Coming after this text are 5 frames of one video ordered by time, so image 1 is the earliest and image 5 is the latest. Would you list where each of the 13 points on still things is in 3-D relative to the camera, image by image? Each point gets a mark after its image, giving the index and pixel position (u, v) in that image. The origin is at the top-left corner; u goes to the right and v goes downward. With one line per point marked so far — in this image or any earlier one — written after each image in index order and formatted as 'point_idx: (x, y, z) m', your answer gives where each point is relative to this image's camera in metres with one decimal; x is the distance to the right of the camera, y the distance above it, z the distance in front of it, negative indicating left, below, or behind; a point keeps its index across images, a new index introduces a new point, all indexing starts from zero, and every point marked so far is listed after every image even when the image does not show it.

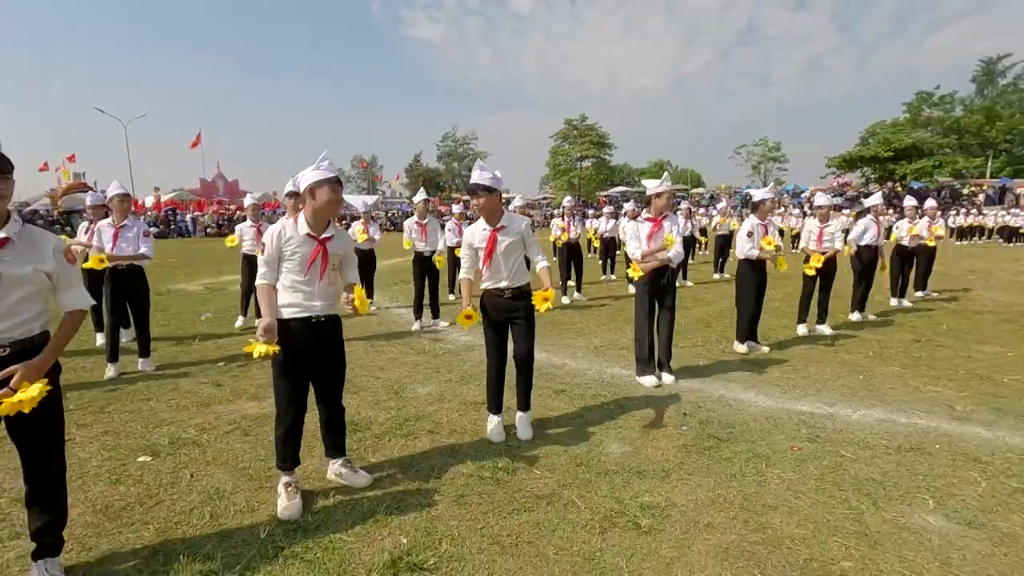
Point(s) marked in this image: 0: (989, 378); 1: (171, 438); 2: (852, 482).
0: (+5.5, -1.0, +6.1) m
1: (-3.0, -1.3, +4.7) m
2: (+2.4, -1.4, +3.8) m
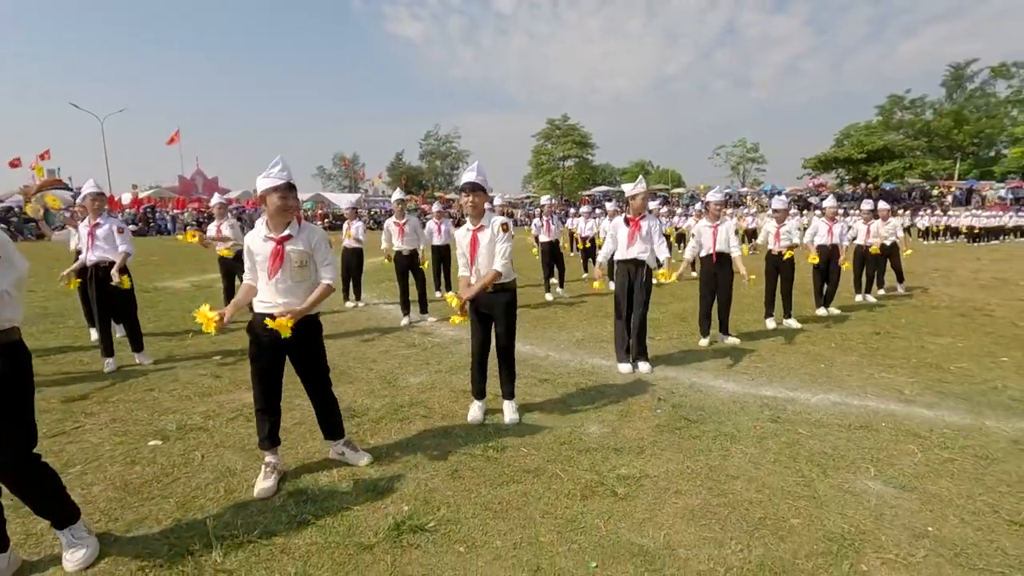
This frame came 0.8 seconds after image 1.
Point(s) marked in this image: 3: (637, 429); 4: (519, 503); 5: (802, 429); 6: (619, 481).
0: (+5.3, -1.0, +6.7) m
1: (-3.1, -1.3, +5.0) m
2: (+2.3, -1.3, +4.3) m
3: (+1.1, -1.3, +4.8) m
4: (0.0, -1.5, +3.6) m
5: (+2.6, -1.2, +4.7) m
6: (+0.8, -1.4, +3.9) m
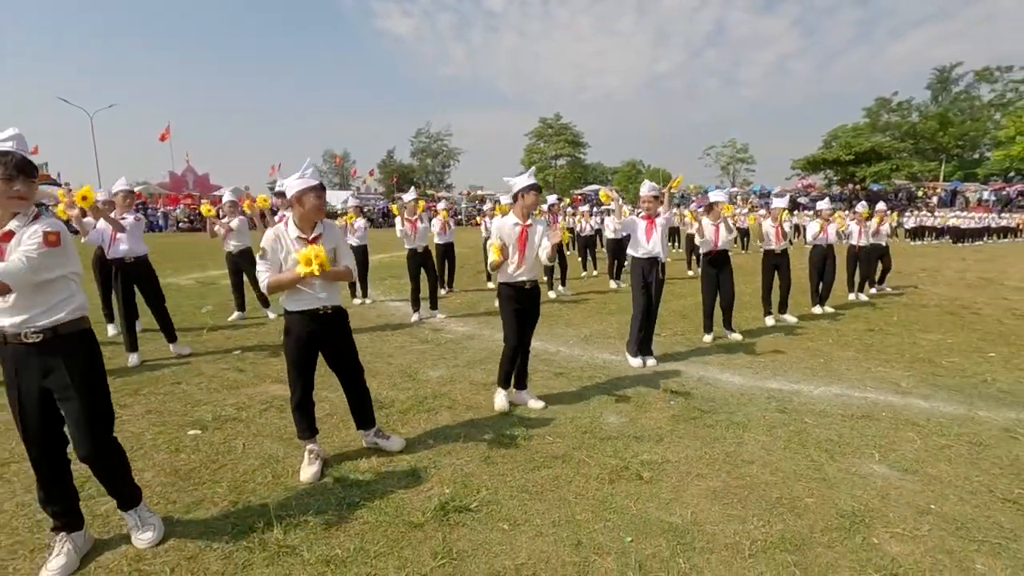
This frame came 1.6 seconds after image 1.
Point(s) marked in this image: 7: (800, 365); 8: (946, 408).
0: (+5.5, -1.0, +7.0) m
1: (-2.9, -1.2, +5.2) m
2: (+2.6, -1.3, +4.6) m
3: (+1.3, -1.2, +5.1) m
4: (+0.3, -1.4, +3.9) m
5: (+2.8, -1.2, +5.0) m
6: (+1.0, -1.4, +4.2) m
7: (+3.6, -1.0, +6.8) m
8: (+4.3, -1.2, +5.3) m
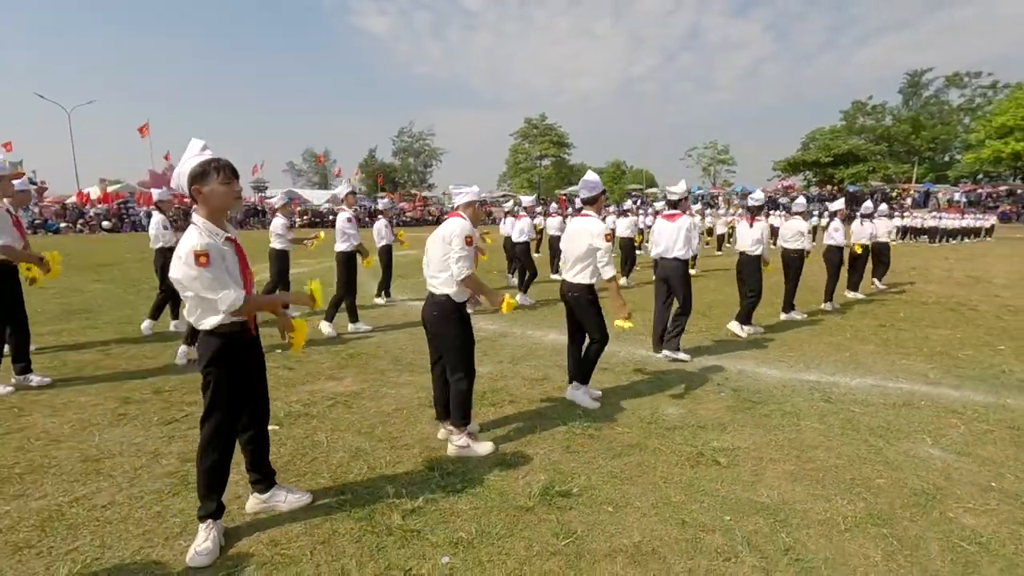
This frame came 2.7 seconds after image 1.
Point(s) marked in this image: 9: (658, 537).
0: (+6.1, -0.9, +7.4) m
1: (-2.3, -1.2, +5.3) m
2: (+3.2, -1.3, +4.9) m
3: (+2.0, -1.2, +5.3) m
4: (+1.0, -1.4, +4.1) m
5: (+3.4, -1.2, +5.3) m
6: (+1.7, -1.4, +4.4) m
7: (+4.2, -0.9, +7.1) m
8: (+5.0, -1.2, +5.7) m
9: (+0.9, -1.5, +3.3) m
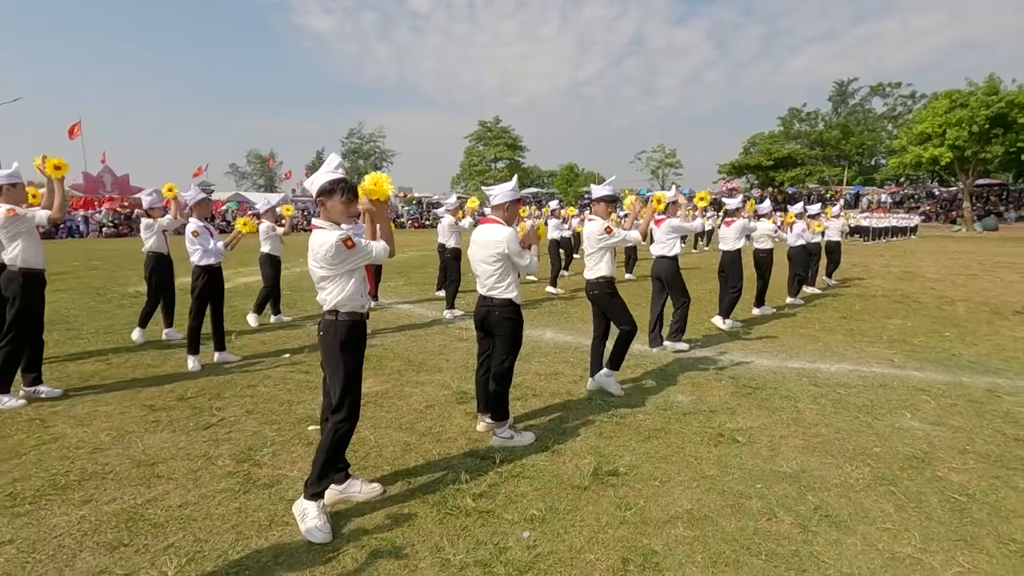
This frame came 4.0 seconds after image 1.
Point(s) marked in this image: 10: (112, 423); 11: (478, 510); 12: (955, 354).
0: (+6.1, -0.8, +8.3) m
1: (-2.0, -1.3, +5.4) m
2: (+3.5, -1.2, +5.5) m
3: (+2.2, -1.2, +5.8) m
4: (+1.3, -1.4, +4.5) m
5: (+3.7, -1.1, +6.0) m
6: (+2.0, -1.3, +4.9) m
7: (+4.3, -0.9, +7.8) m
8: (+5.2, -1.1, +6.5) m
9: (+1.4, -1.5, +3.7) m
10: (-3.8, -1.3, +5.1) m
11: (-0.2, -1.5, +3.6) m
12: (+6.3, -0.9, +7.5) m
